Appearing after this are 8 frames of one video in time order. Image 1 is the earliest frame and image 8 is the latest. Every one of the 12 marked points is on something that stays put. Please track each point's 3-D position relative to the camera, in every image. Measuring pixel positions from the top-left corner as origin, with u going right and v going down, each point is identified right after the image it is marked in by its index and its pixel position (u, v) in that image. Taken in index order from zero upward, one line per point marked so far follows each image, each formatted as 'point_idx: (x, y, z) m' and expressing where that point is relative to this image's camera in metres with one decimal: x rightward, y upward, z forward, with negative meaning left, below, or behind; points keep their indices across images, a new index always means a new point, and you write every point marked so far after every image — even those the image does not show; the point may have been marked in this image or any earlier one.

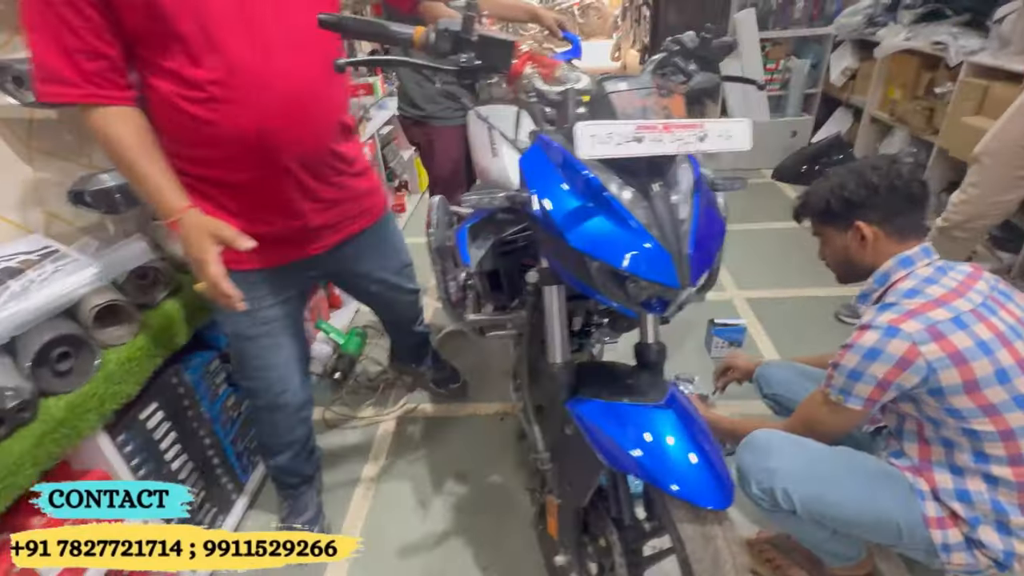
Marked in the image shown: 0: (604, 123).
0: (+0.1, +0.2, +0.7) m
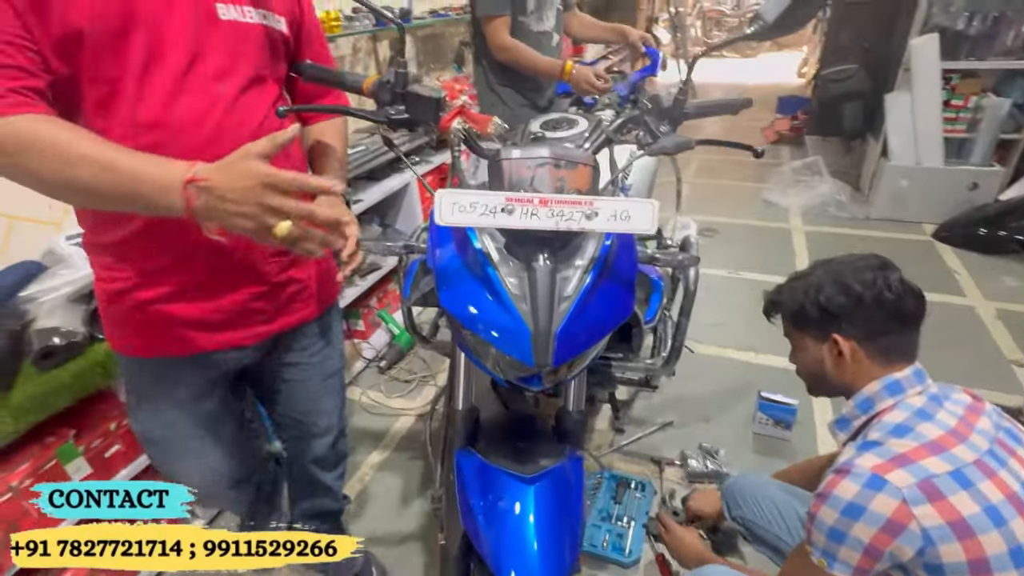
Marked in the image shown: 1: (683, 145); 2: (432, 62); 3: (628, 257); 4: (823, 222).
0: (-0.1, +0.1, +0.7) m
1: (+0.3, +0.3, +0.9) m
2: (-0.4, +1.3, +3.0) m
3: (+0.2, +0.1, +0.9) m
4: (+1.9, +0.4, +3.2) m
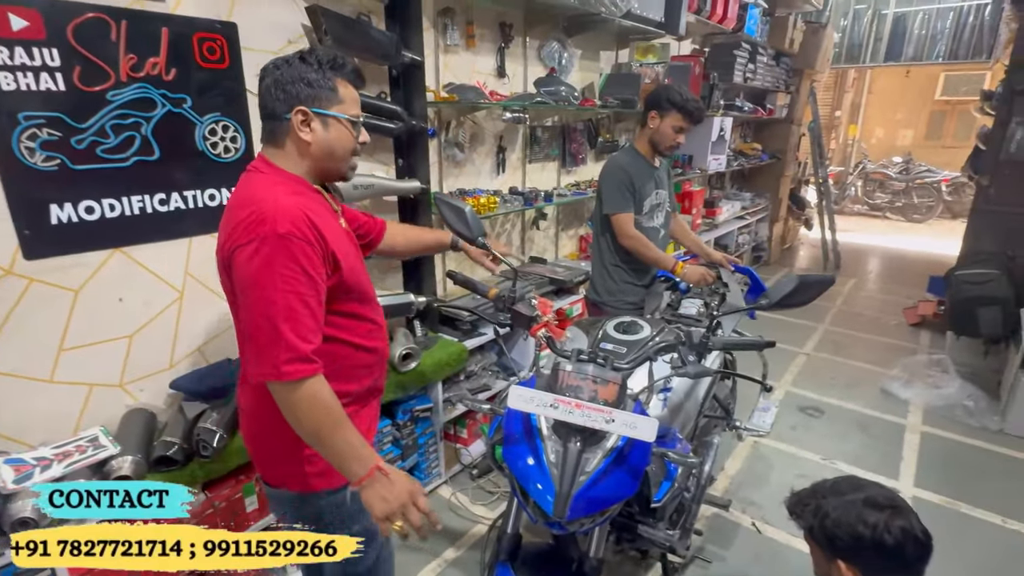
0: (0.0, -0.2, +1.1) m
1: (+0.5, -0.2, +1.3) m
2: (+0.4, +0.4, +3.5) m
3: (+0.3, -0.4, +1.2) m
4: (+2.5, -0.8, +3.1) m
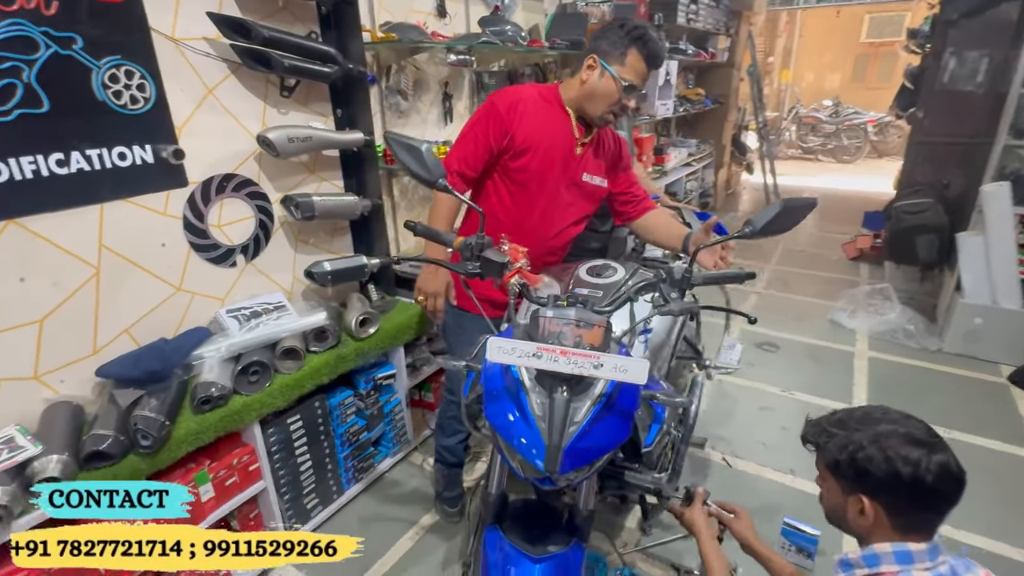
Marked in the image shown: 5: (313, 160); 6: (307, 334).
0: (0.0, -0.1, +1.1) m
1: (+0.4, 0.0, +1.2) m
2: (+0.1, +0.7, +3.4) m
3: (+0.3, -0.2, +1.2) m
4: (+2.3, -0.4, +3.2) m
5: (-0.8, +0.5, +2.1) m
6: (-0.7, -0.2, +1.9) m
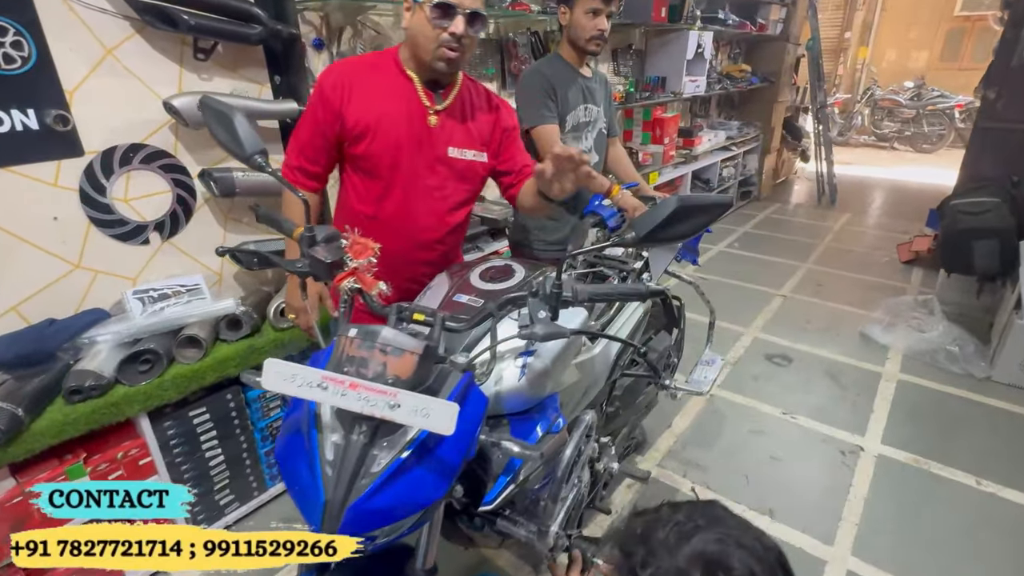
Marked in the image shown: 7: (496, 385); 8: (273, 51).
0: (-0.3, -0.1, +0.8) m
1: (+0.1, -0.1, +0.9) m
2: (0.0, +0.8, +3.1) m
3: (-0.1, -0.3, +0.9) m
4: (+2.2, -0.5, +2.8) m
5: (-1.0, +0.6, +2.0) m
6: (-1.0, -0.1, +1.8) m
7: (0.0, -0.2, +1.1) m
8: (-0.9, +0.9, +1.9) m
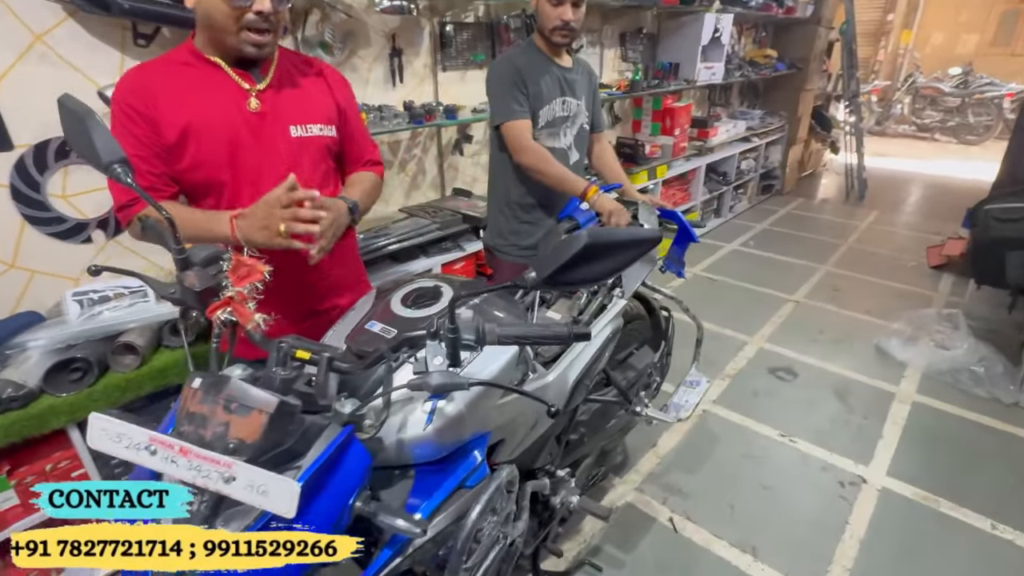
0: (-0.5, -0.2, +0.7) m
1: (-0.1, -0.1, +0.8) m
2: (0.0, +0.8, +3.0) m
3: (-0.3, -0.3, +0.8) m
4: (+2.1, -0.5, +2.5) m
5: (-1.1, +0.6, +1.8) m
6: (-1.1, -0.1, +1.7) m
7: (-0.2, -0.3, +0.9) m
8: (-1.0, +0.9, +1.8) m
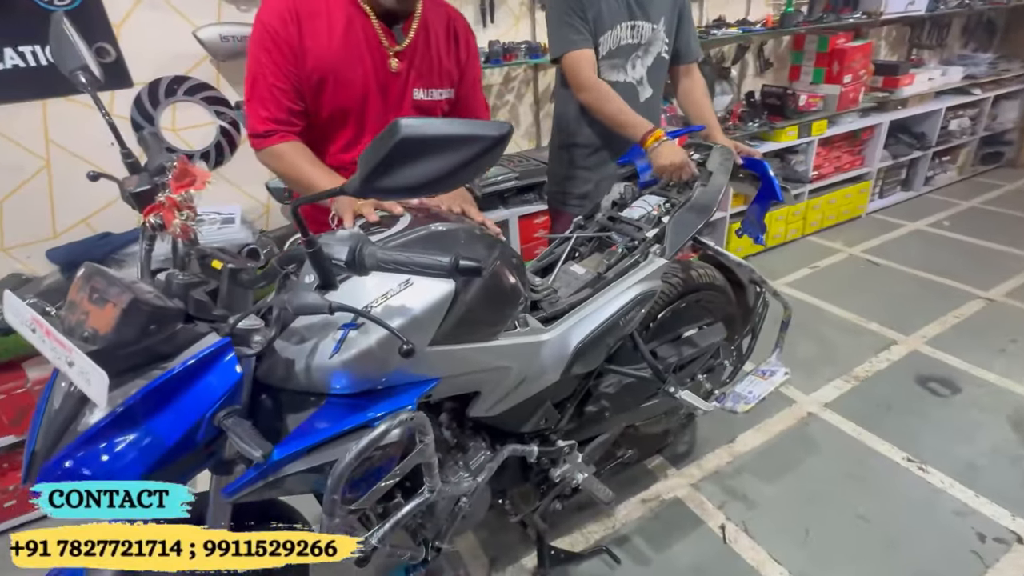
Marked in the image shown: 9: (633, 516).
0: (-0.7, 0.0, +0.8) m
1: (-0.3, 0.0, +0.7) m
2: (+0.5, +1.0, +2.7) m
3: (-0.4, -0.2, +0.8) m
4: (+2.3, -0.5, +1.7) m
5: (-0.8, +0.8, +2.0) m
6: (-1.0, +0.1, +1.9) m
7: (-0.3, -0.1, +0.9) m
8: (-0.7, +1.1, +1.9) m
9: (+0.4, -0.7, +1.7) m
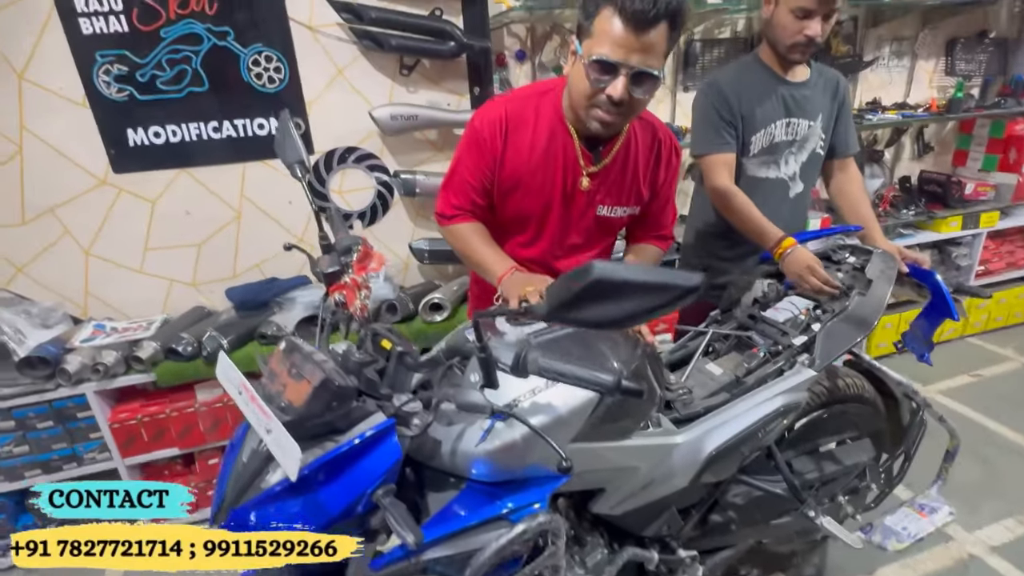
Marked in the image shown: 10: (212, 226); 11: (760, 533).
0: (-0.5, -0.1, +0.9) m
1: (0.0, -0.2, +0.8) m
2: (+1.2, +0.6, +2.6) m
3: (-0.2, -0.3, +0.8) m
4: (+2.6, -1.0, +1.2) m
5: (-0.3, +0.6, +2.2) m
6: (-0.5, -0.1, +2.0) m
7: (-0.1, -0.3, +0.9) m
8: (-0.2, +0.9, +2.1) m
9: (+0.7, -1.0, +1.5) m
10: (-1.2, +0.2, +2.0) m
11: (+0.6, -0.6, +1.4) m
